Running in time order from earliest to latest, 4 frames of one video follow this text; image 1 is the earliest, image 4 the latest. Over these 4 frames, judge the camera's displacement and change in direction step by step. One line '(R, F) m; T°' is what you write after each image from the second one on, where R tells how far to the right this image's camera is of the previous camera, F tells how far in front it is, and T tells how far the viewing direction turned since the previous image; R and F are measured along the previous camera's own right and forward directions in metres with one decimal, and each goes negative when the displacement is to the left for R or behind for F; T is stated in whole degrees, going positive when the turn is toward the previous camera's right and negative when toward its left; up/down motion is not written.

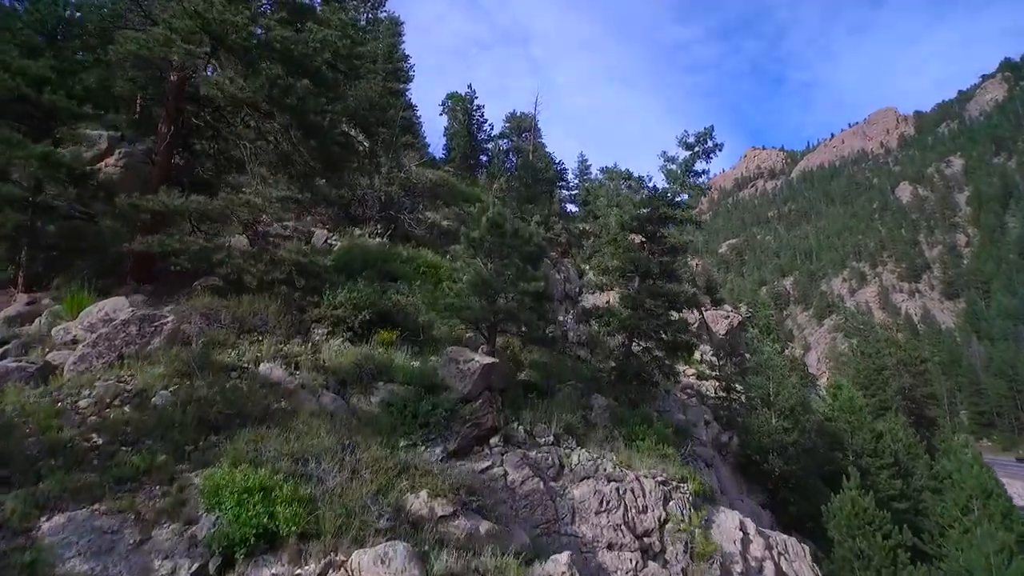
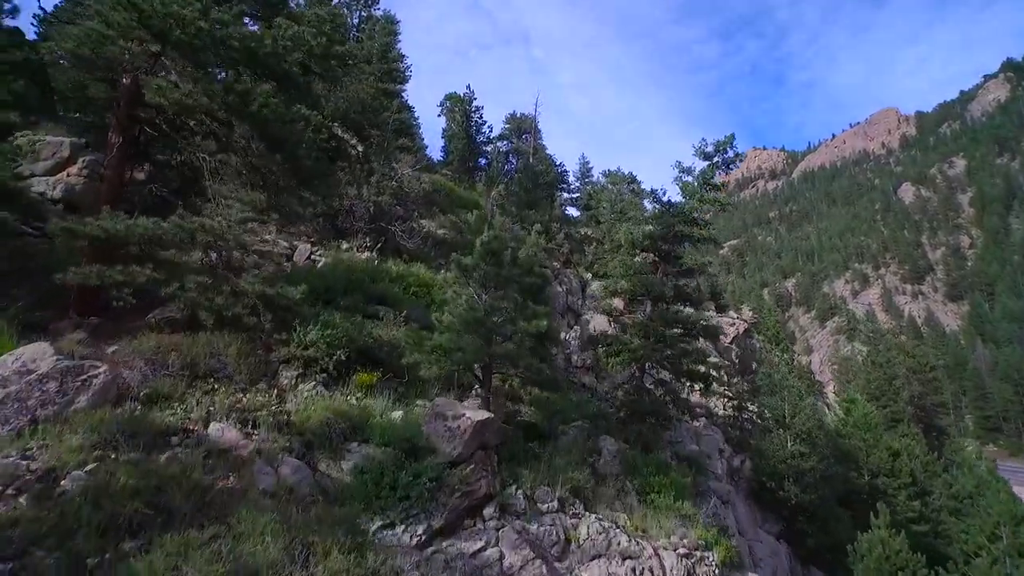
(0.0, +1.3) m; 0°
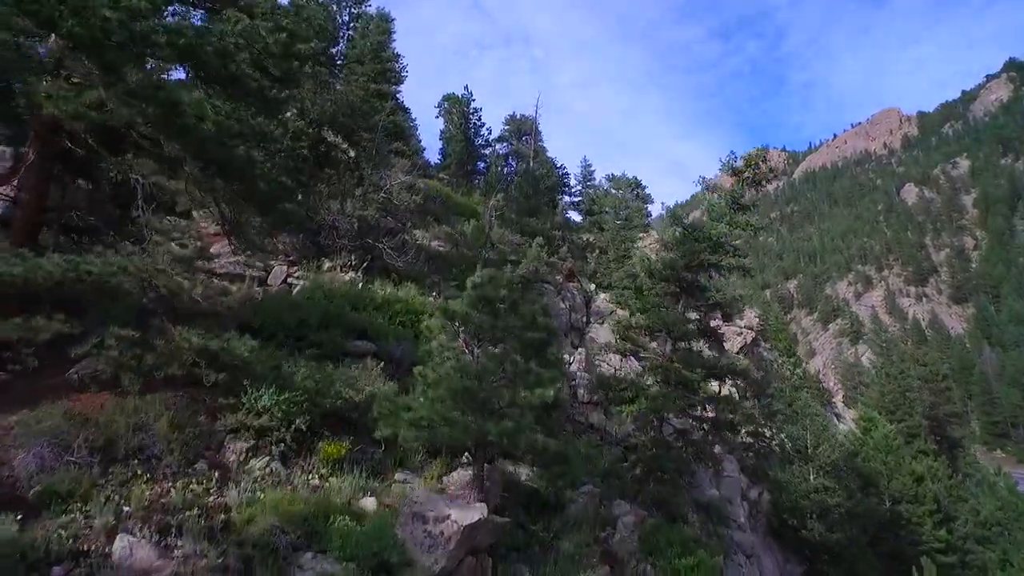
(0.0, +1.6) m; 0°
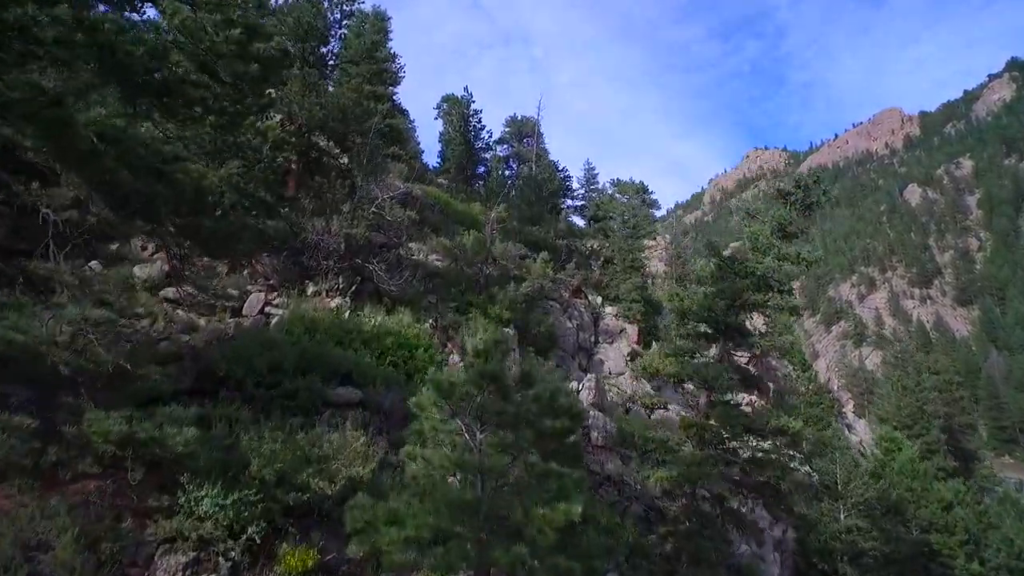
(-0.2, +1.5) m; 0°
